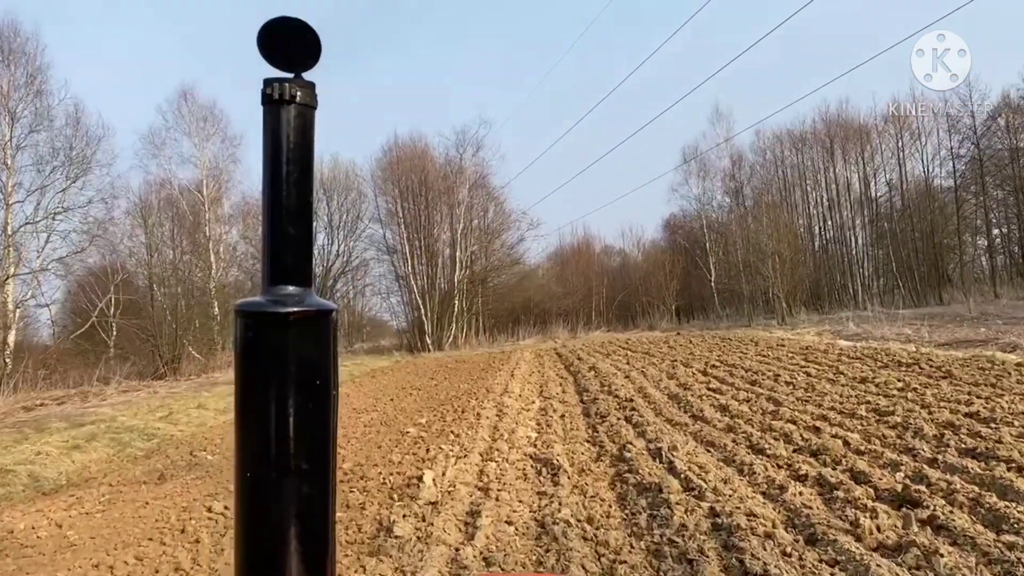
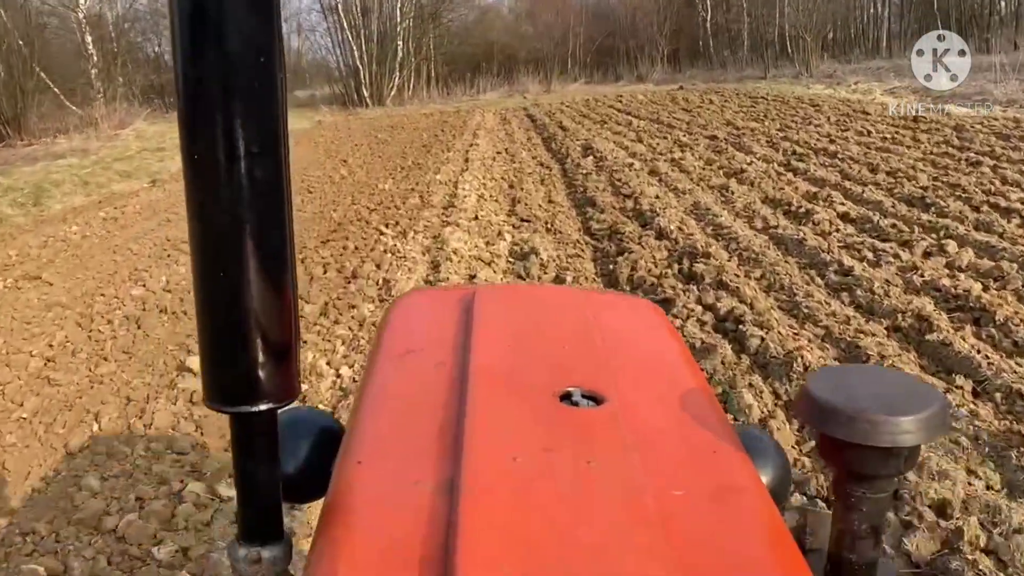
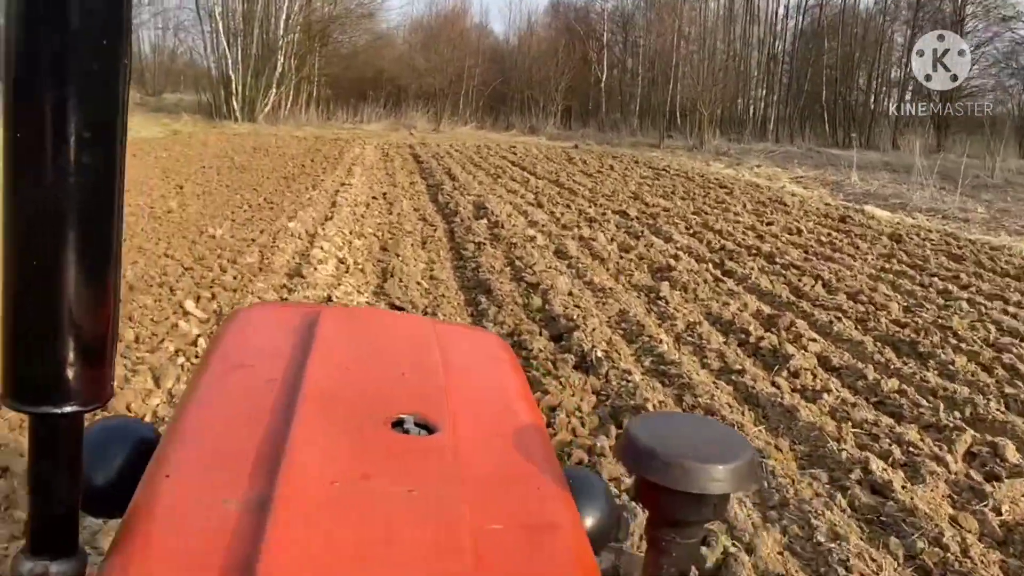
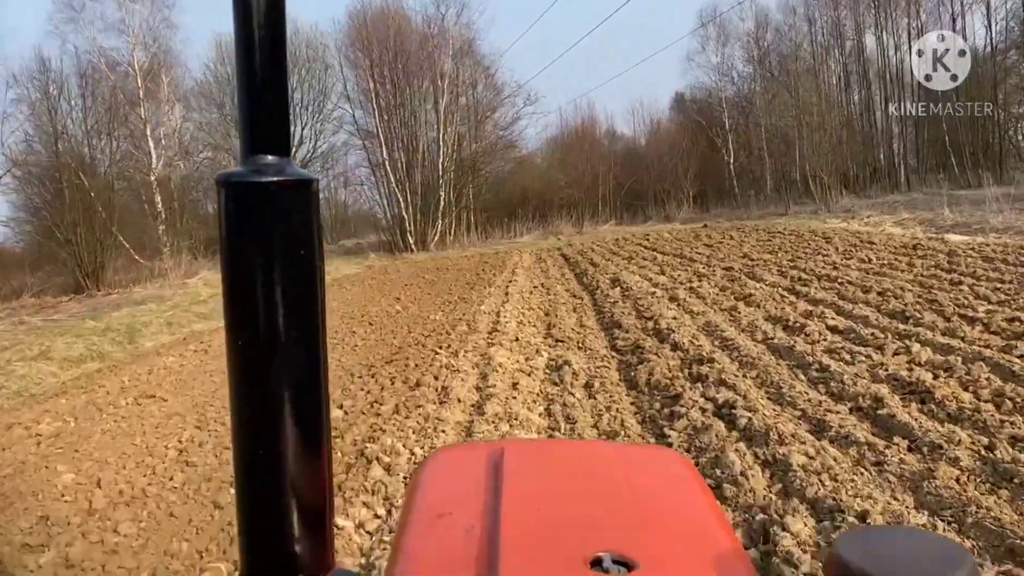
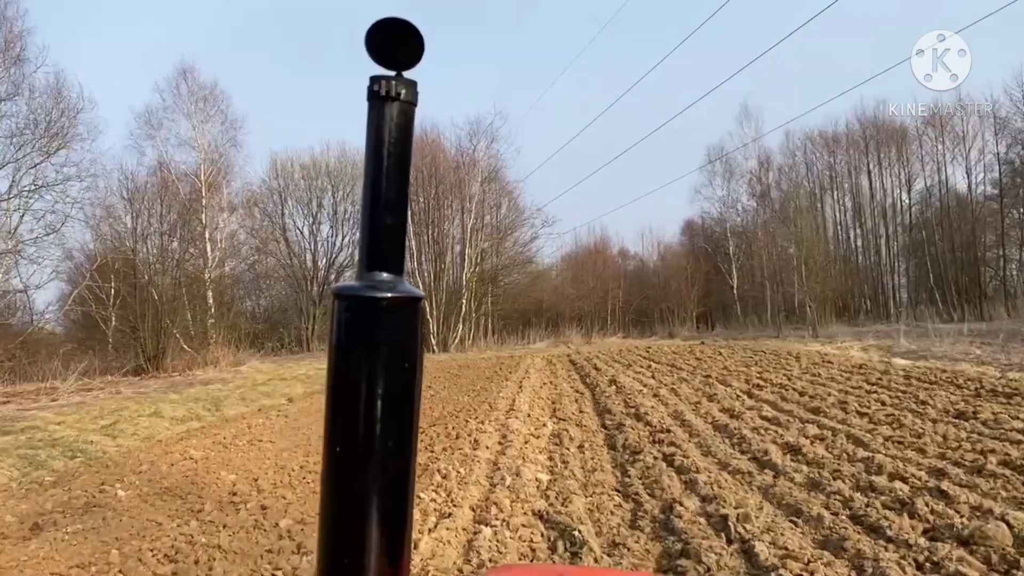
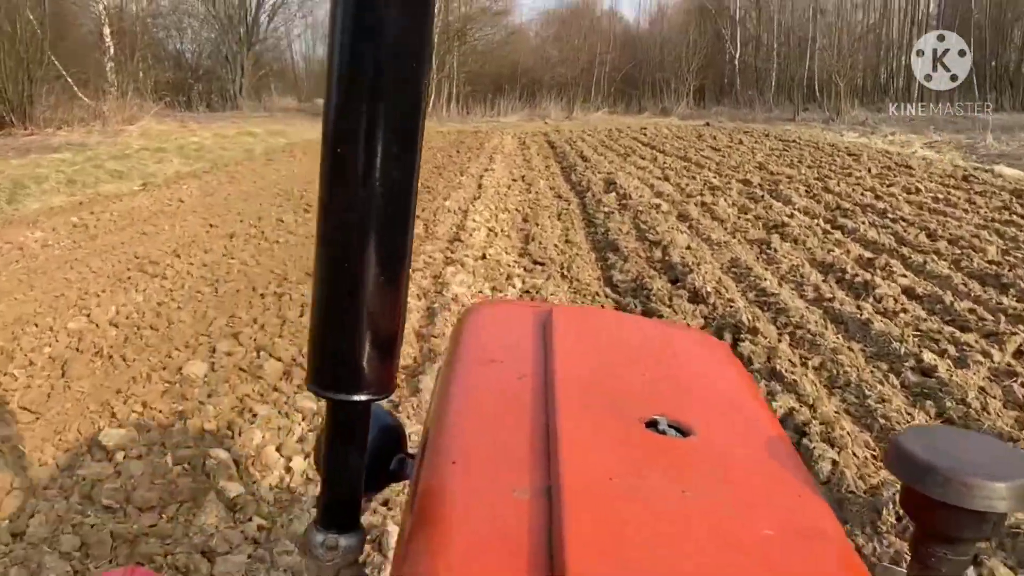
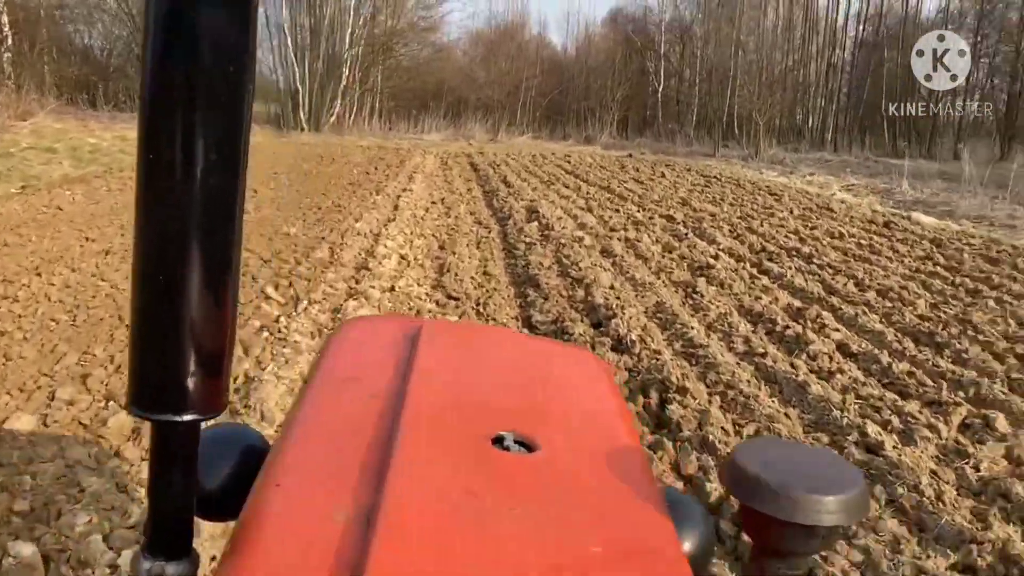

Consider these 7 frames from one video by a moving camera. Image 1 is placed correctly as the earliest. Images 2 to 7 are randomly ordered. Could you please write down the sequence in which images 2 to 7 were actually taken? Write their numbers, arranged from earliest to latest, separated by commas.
5, 4, 2, 6, 7, 3
